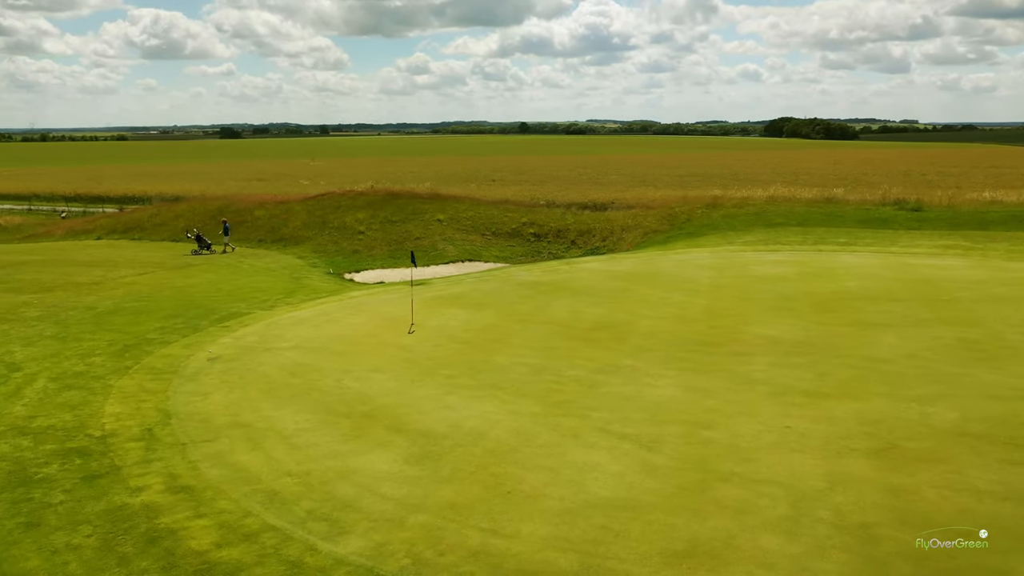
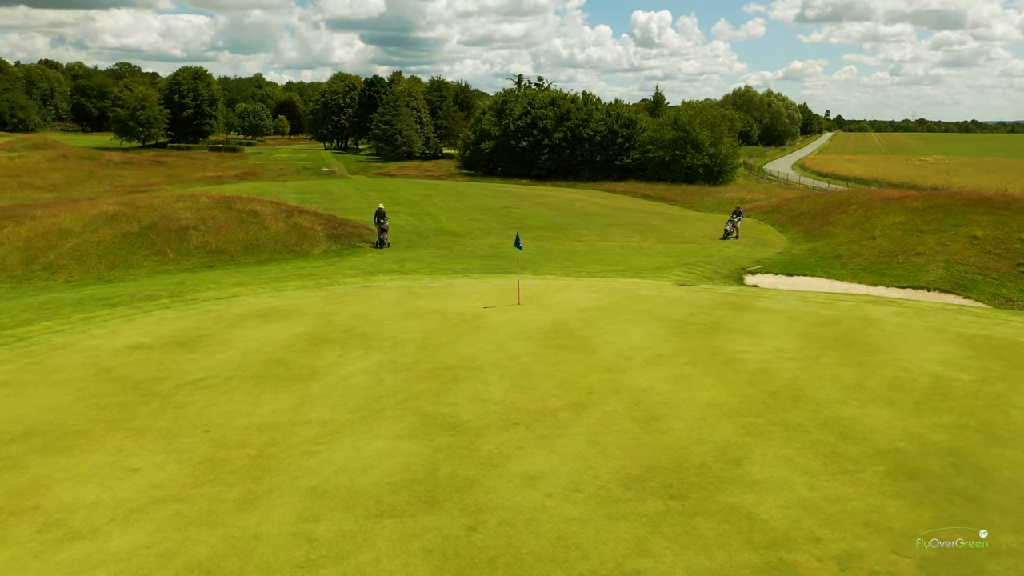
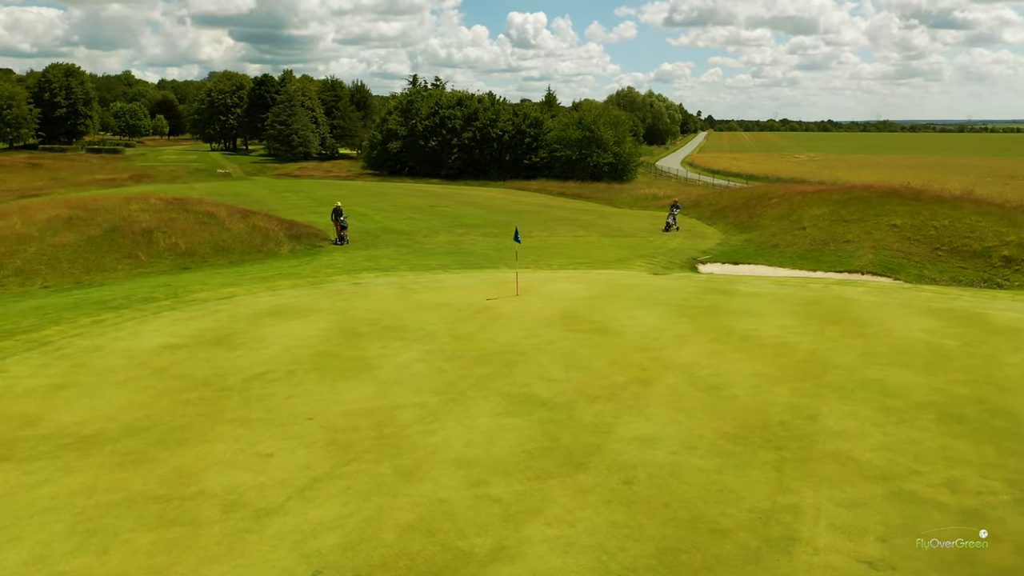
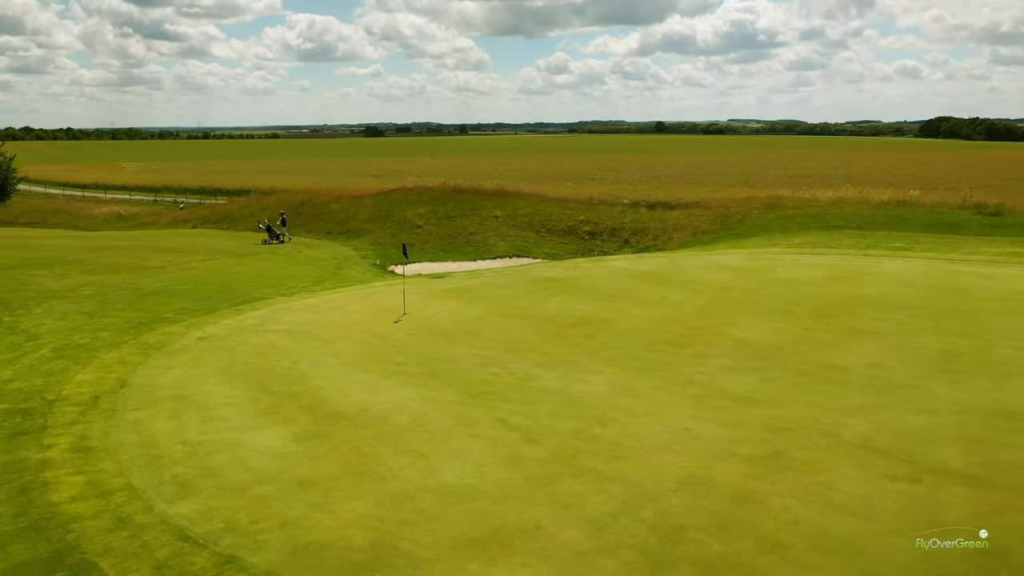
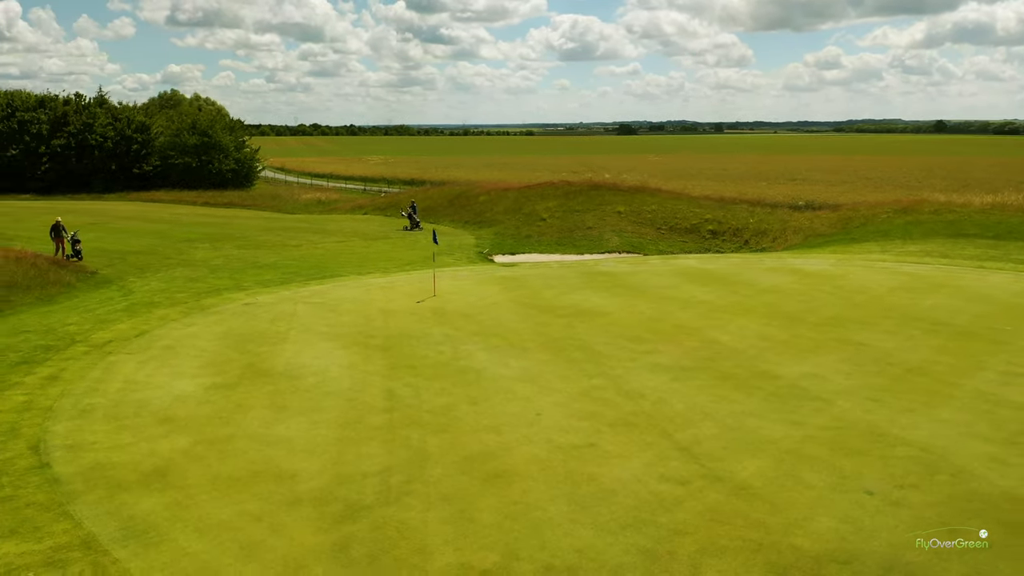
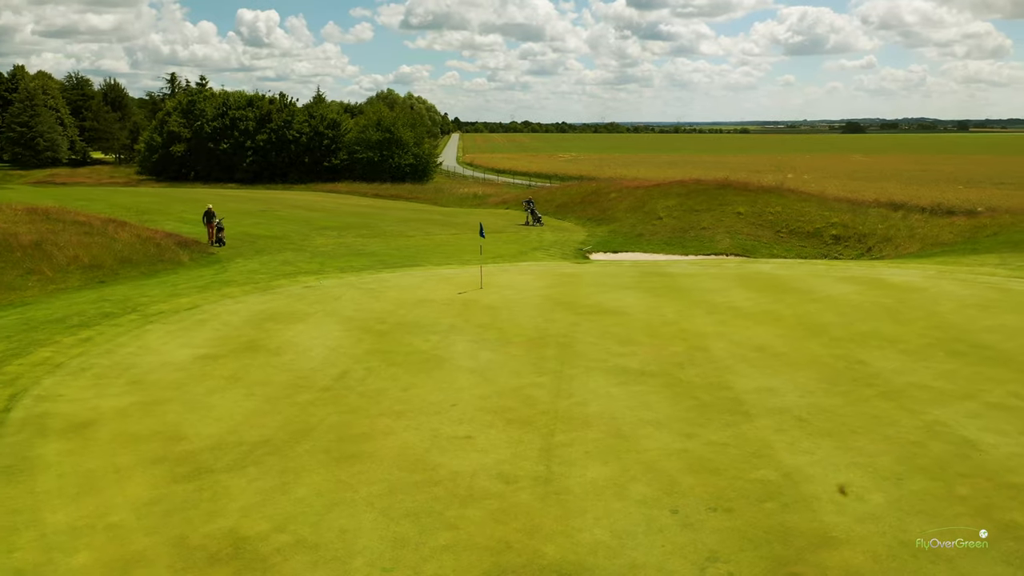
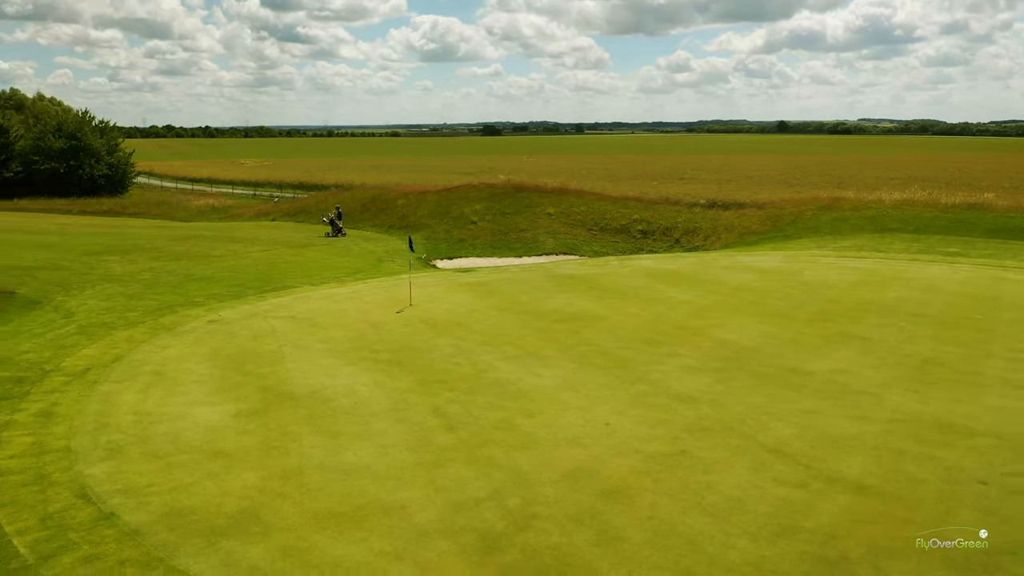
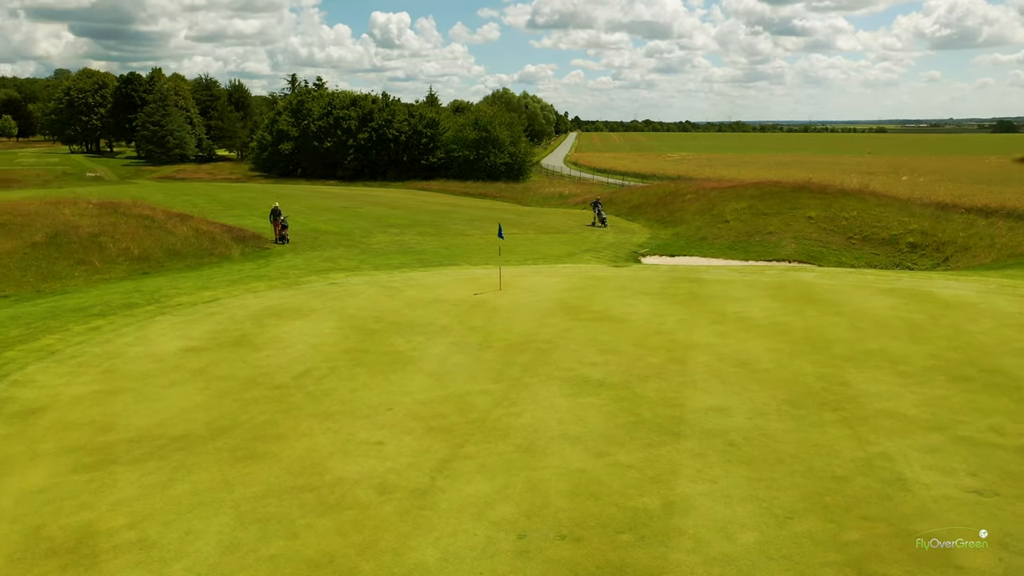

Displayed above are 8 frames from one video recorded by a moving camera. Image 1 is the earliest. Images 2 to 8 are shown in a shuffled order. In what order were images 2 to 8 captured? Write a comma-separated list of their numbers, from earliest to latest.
4, 7, 5, 6, 8, 3, 2
